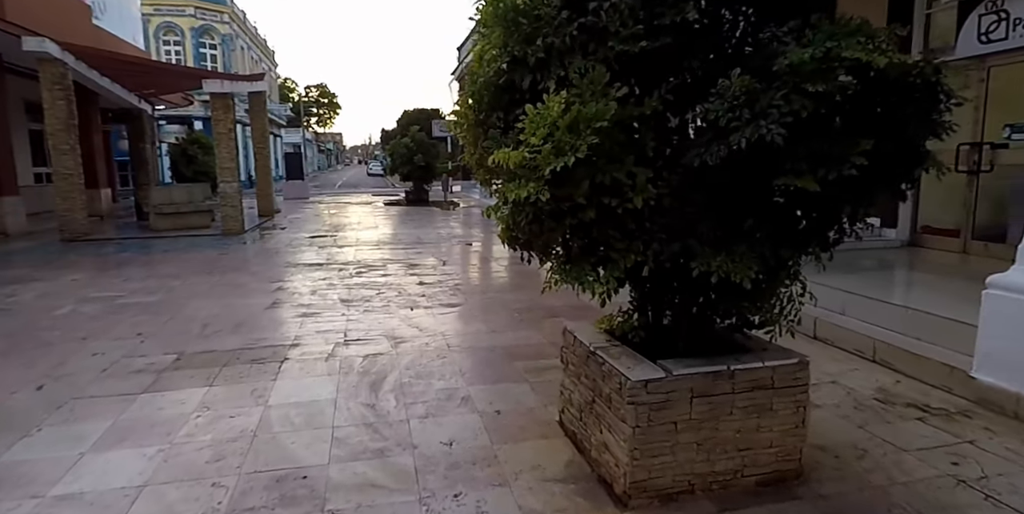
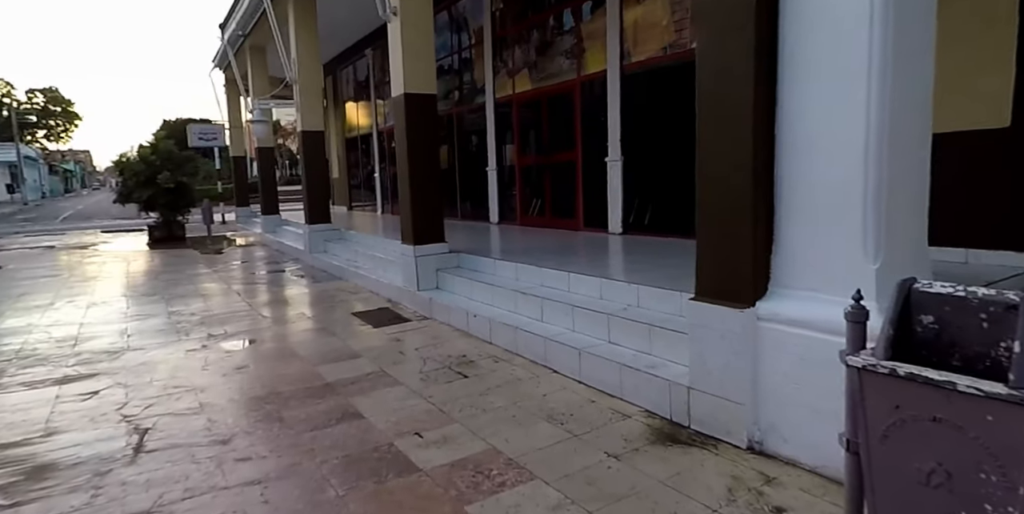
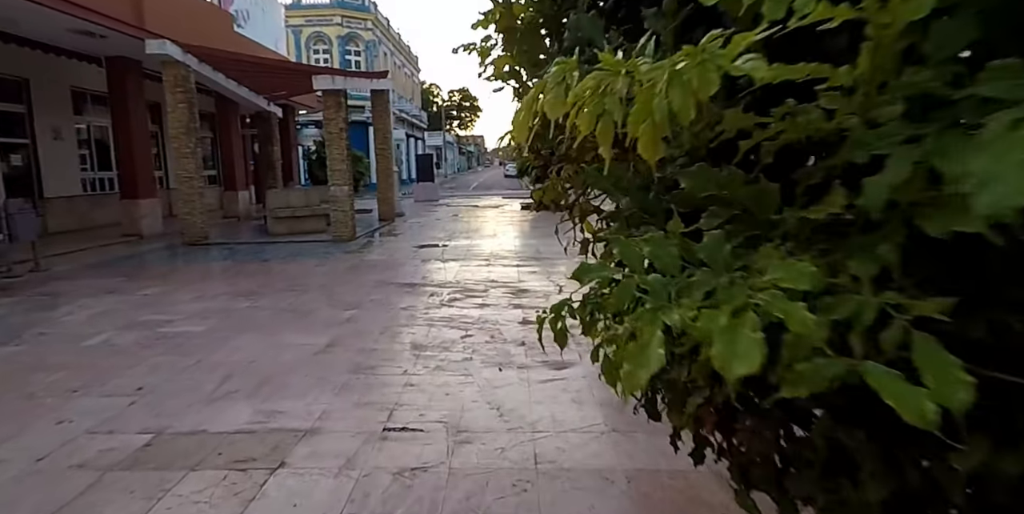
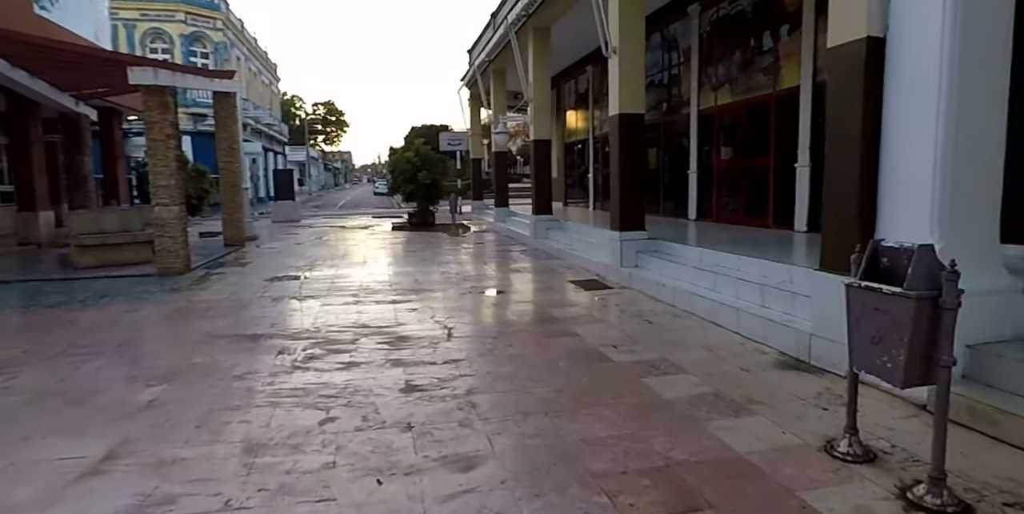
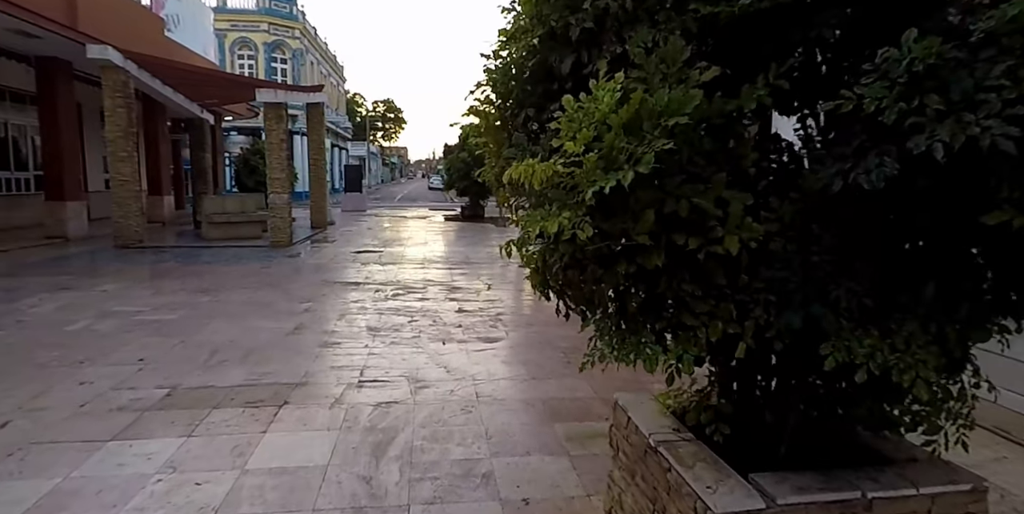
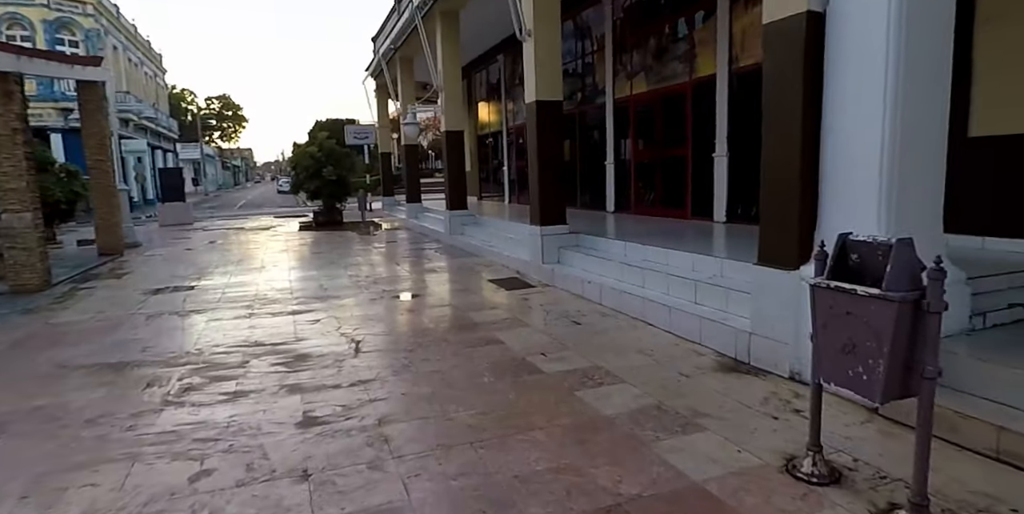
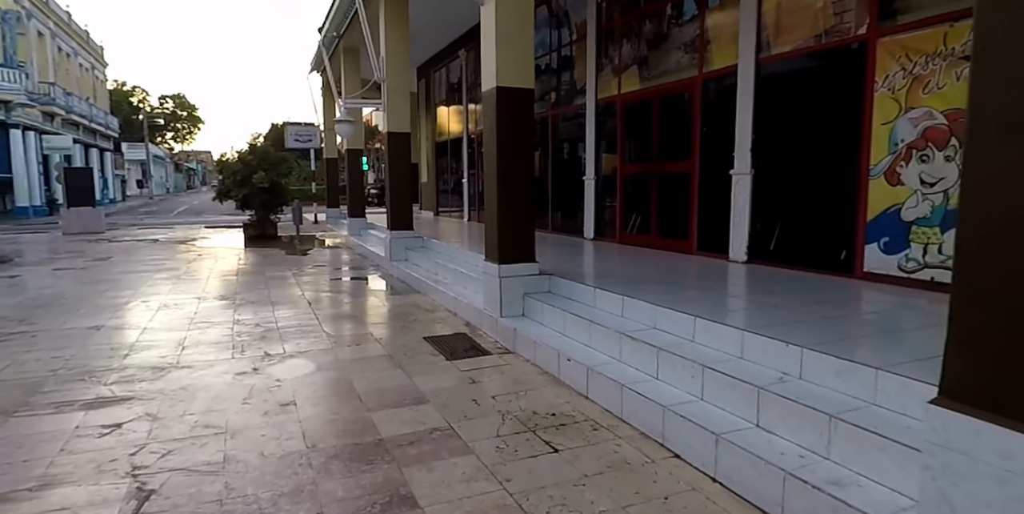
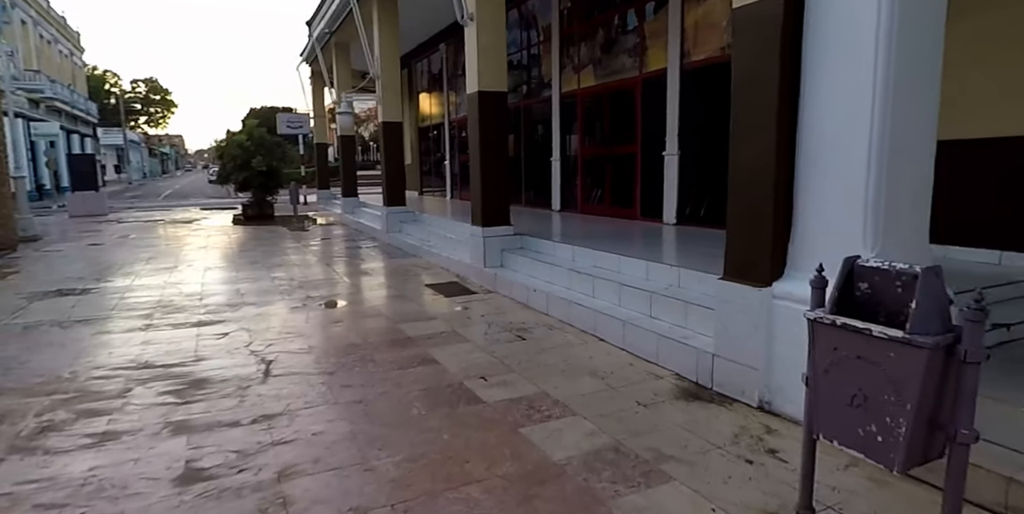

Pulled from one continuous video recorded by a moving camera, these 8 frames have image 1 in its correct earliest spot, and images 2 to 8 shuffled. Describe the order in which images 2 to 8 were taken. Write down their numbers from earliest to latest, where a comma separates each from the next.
5, 3, 4, 6, 8, 2, 7
